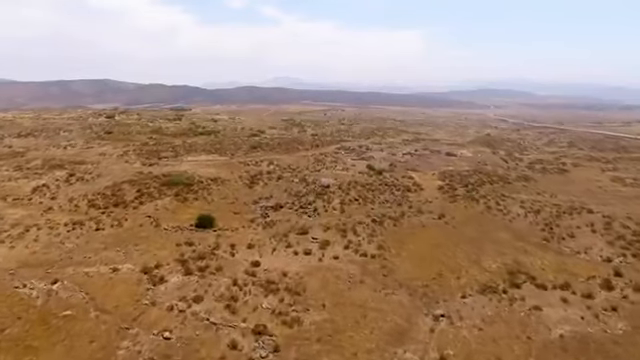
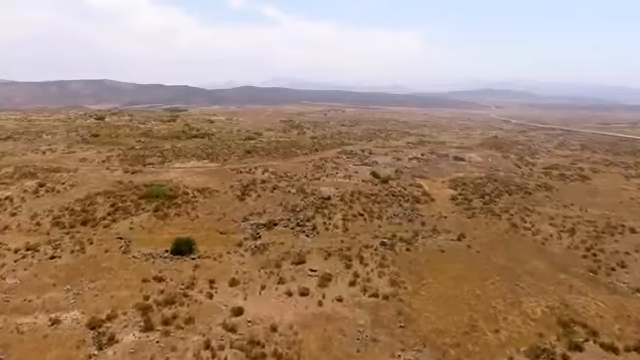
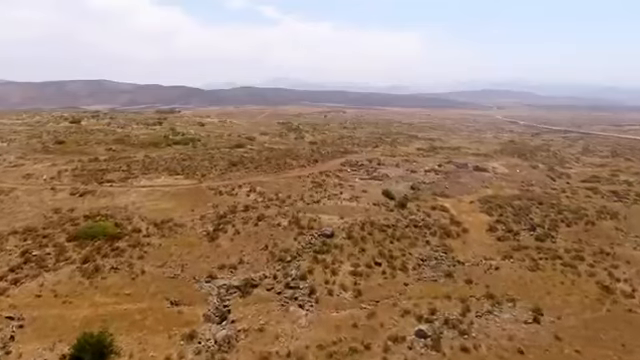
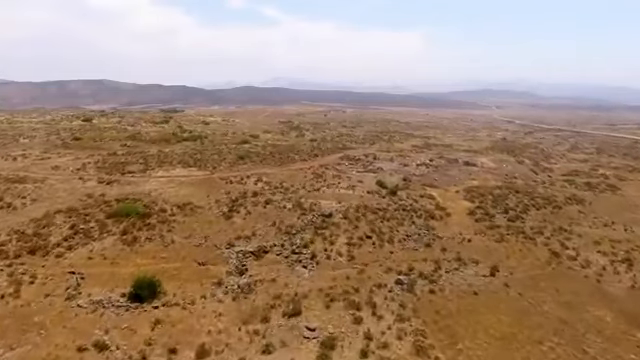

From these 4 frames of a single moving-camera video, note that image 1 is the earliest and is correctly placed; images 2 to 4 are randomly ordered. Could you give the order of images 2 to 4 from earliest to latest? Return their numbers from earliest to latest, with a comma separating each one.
2, 4, 3
